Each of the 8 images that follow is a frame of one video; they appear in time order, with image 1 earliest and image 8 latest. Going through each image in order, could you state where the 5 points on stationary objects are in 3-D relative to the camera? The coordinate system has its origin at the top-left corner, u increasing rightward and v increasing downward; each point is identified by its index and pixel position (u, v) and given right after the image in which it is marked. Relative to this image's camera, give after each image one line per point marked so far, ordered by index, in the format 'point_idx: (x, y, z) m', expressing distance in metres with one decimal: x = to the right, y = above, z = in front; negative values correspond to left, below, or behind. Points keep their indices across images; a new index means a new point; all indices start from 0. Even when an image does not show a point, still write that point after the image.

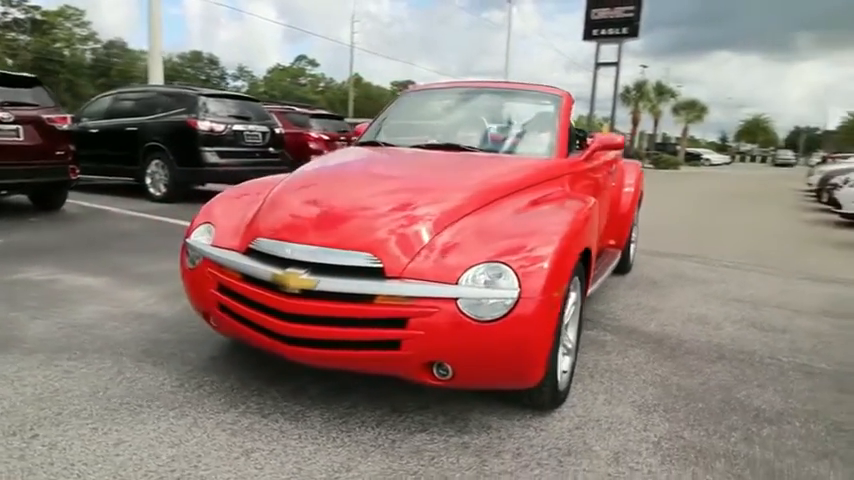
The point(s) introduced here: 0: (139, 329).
0: (-2.1, -0.7, +4.2) m
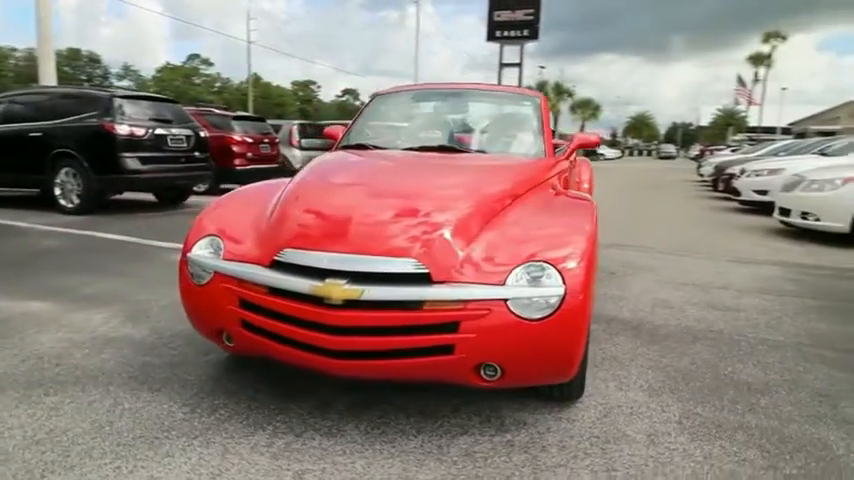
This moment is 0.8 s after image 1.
0: (-2.1, -0.8, +3.9) m
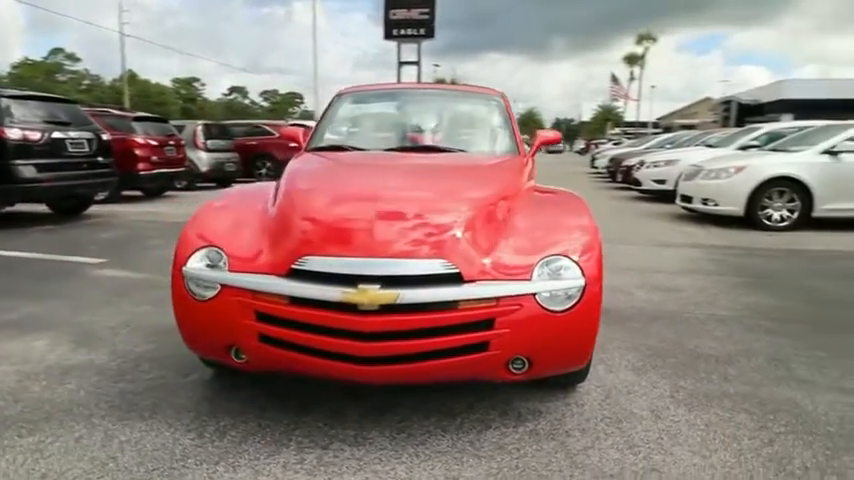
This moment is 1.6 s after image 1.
0: (-2.1, -0.9, +3.5) m
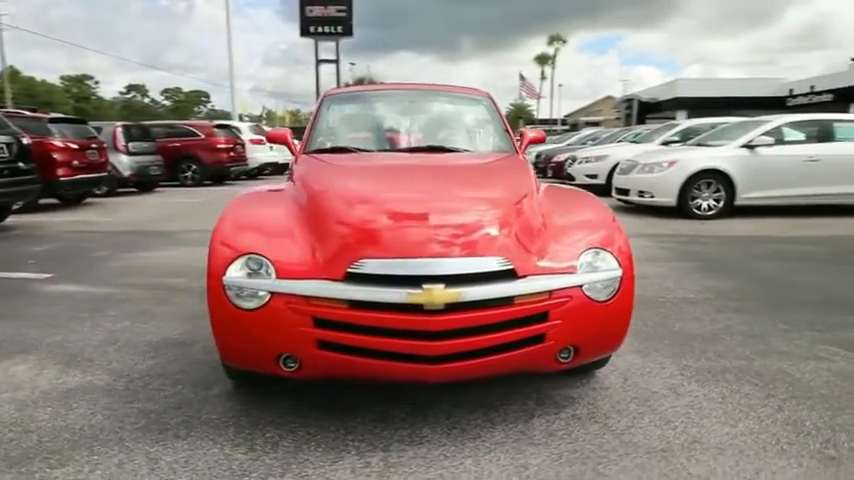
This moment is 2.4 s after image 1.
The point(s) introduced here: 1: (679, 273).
0: (-1.9, -1.0, +3.3) m
1: (+2.8, -0.4, +6.3) m
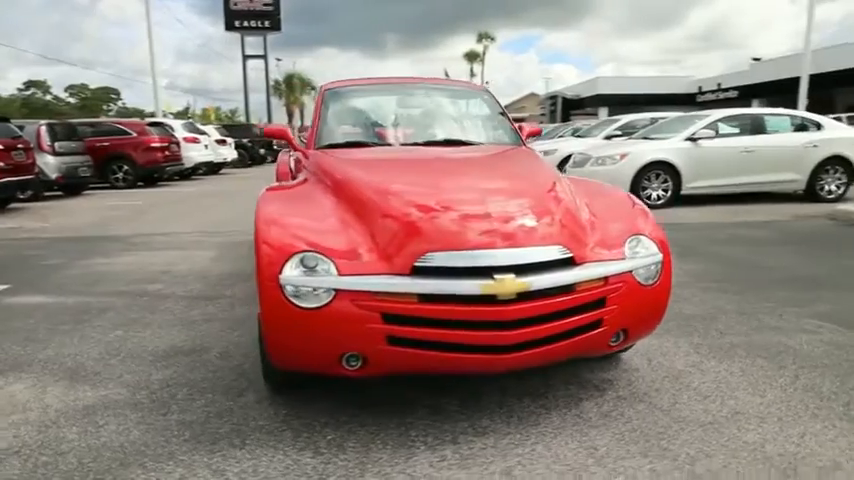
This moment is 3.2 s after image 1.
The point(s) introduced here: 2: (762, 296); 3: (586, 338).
0: (-1.6, -1.0, +3.1) m
1: (+2.7, -0.2, +6.7) m
2: (+3.1, -0.5, +5.2) m
3: (+0.8, -0.5, +3.0) m
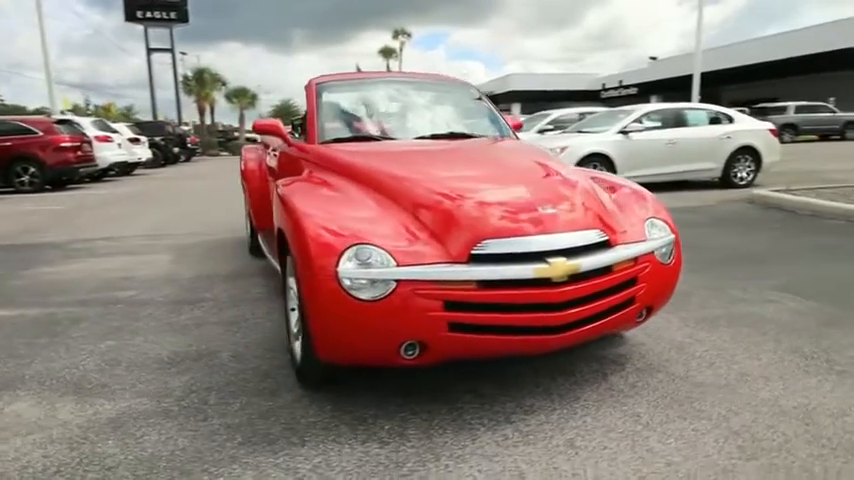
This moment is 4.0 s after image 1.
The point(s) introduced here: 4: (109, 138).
0: (-1.3, -1.0, +2.9) m
1: (+2.4, -0.1, +7.1) m
2: (+3.0, -0.3, +5.7) m
3: (+1.1, -0.4, +3.2) m
4: (-10.7, +3.4, +19.1) m
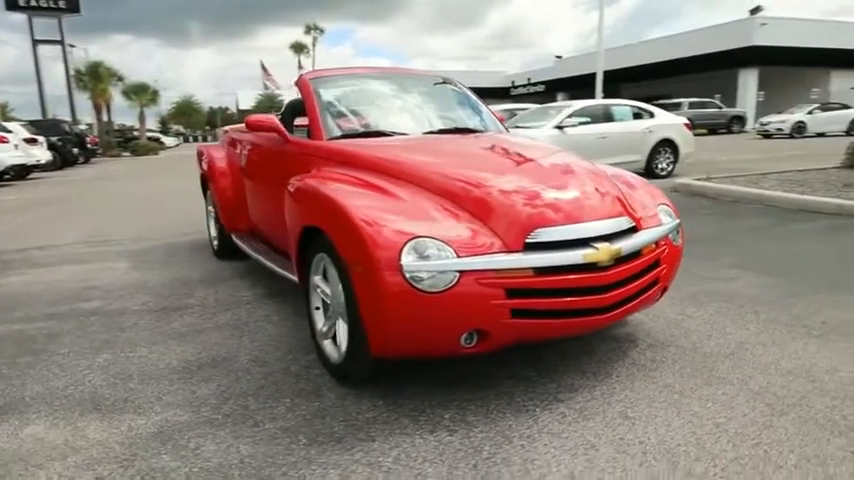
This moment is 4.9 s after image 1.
0: (-1.0, -1.0, +2.8) m
1: (+2.0, +0.1, +7.5) m
2: (+2.8, -0.2, +6.3) m
3: (+1.3, -0.3, +3.4) m
4: (-12.9, +3.1, +17.3) m
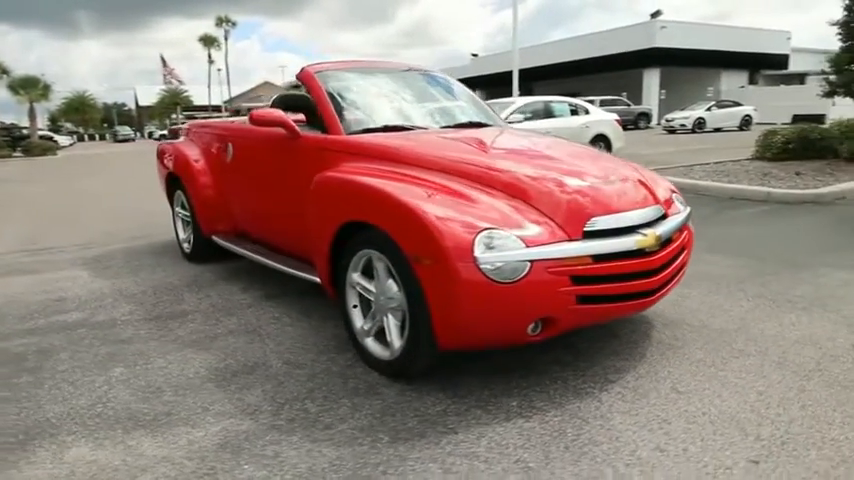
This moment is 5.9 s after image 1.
0: (-0.6, -1.0, +2.7) m
1: (+1.6, +0.2, +7.8) m
2: (+2.6, 0.0, +6.7) m
3: (+1.6, -0.2, +3.7) m
4: (-14.7, +2.8, +15.2) m
